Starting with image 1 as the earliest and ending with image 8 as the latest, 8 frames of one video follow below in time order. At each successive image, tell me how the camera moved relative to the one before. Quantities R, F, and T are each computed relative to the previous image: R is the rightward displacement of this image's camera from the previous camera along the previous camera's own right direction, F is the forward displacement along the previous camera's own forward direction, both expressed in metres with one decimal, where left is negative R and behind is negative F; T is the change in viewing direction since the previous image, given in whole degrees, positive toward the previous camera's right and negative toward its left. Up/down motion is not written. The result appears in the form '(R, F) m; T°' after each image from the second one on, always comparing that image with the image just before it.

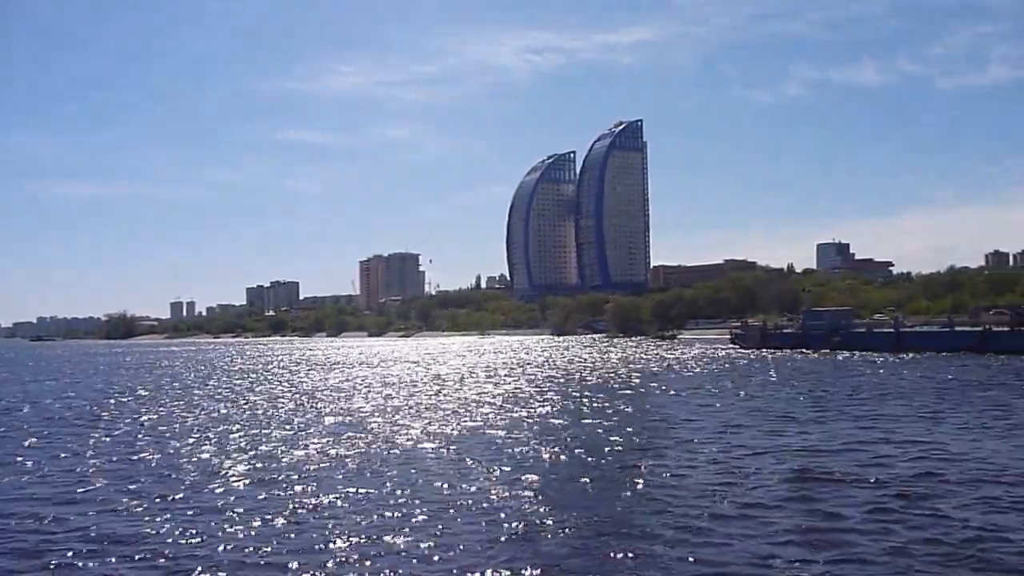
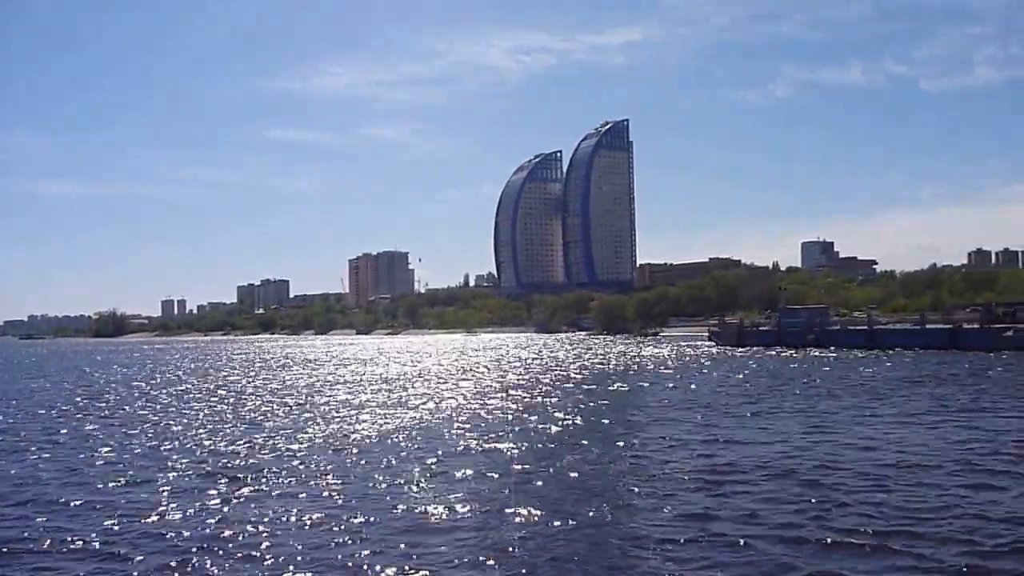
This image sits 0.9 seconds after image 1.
(+2.0, -0.8) m; 0°
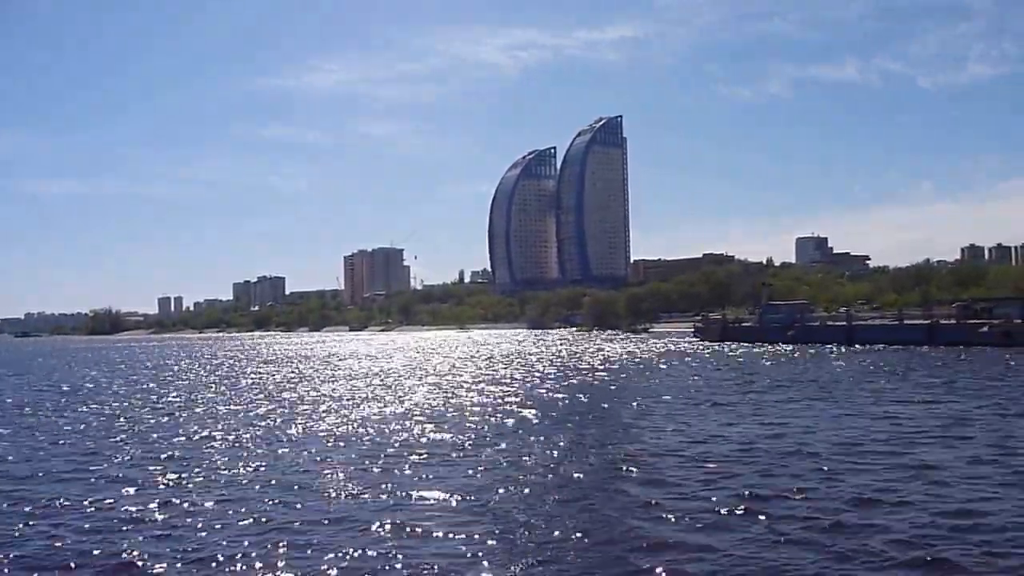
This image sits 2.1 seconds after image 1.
(+1.6, -0.4) m; -1°
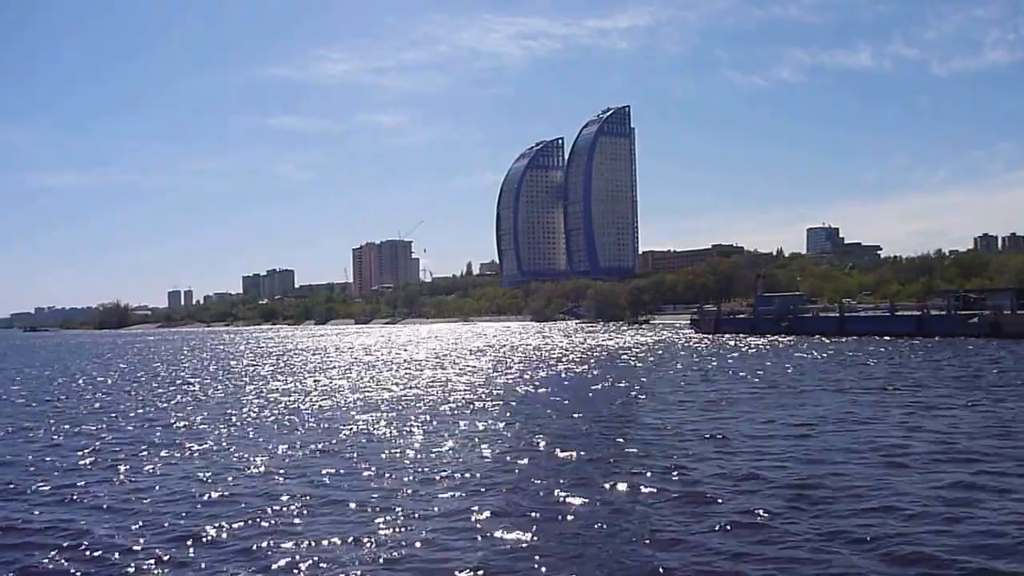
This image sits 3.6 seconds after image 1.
(+2.6, +0.3) m; -2°
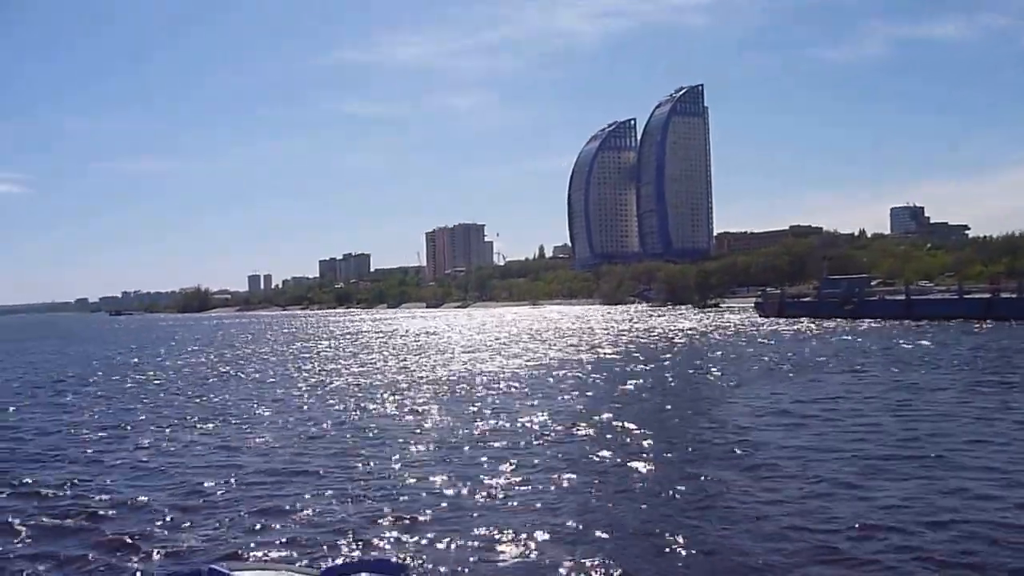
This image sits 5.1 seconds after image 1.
(+2.3, +0.5) m; -5°
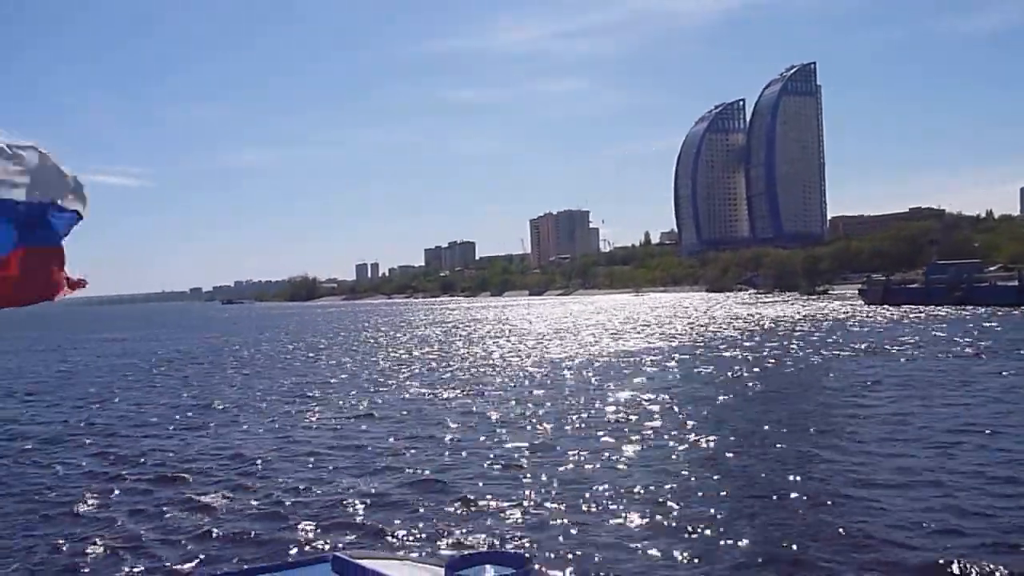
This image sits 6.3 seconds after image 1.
(+2.2, +1.4) m; -7°
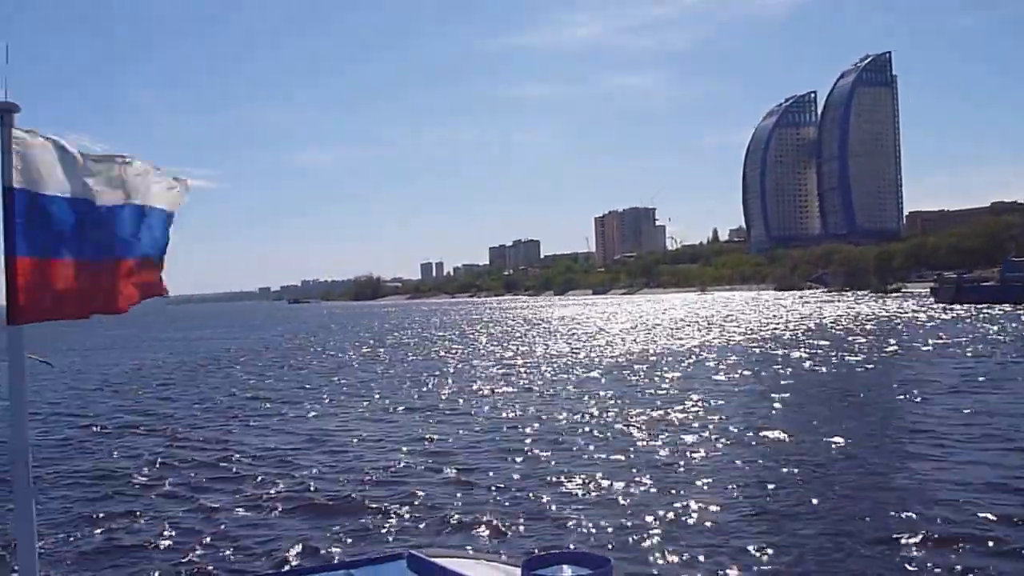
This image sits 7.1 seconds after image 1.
(+1.0, +1.0) m; -4°
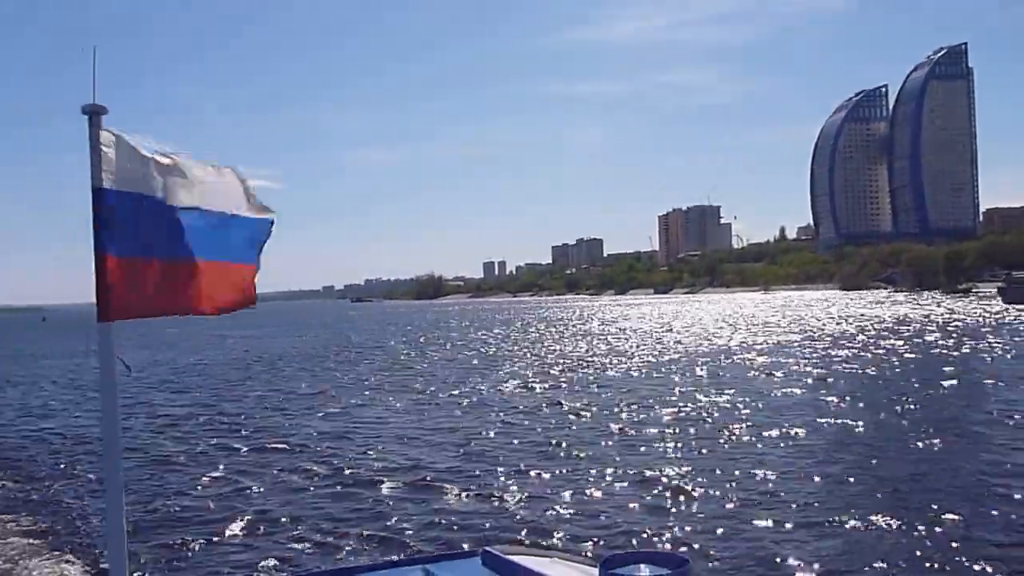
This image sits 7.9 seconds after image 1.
(+0.7, +0.3) m; -4°
